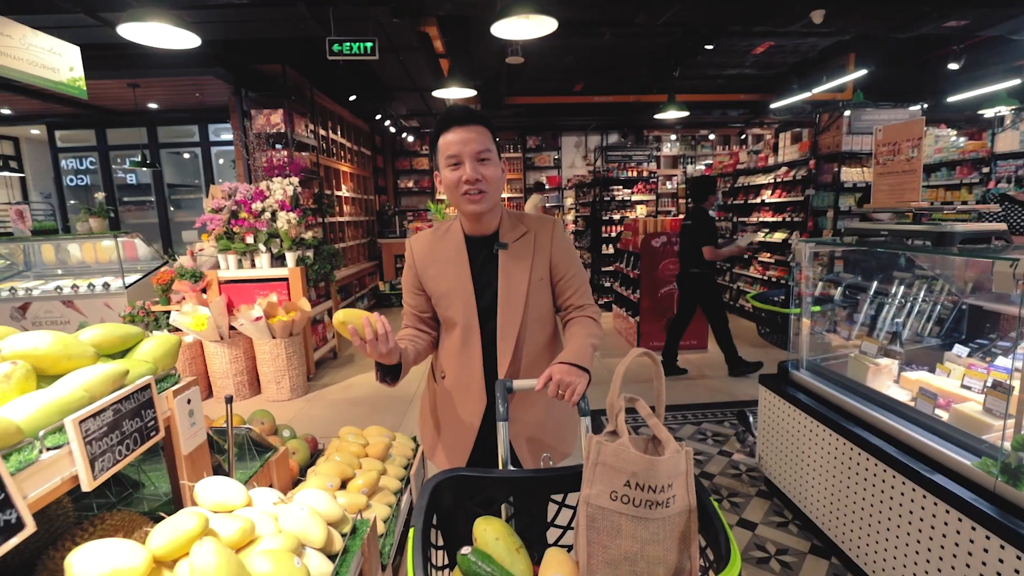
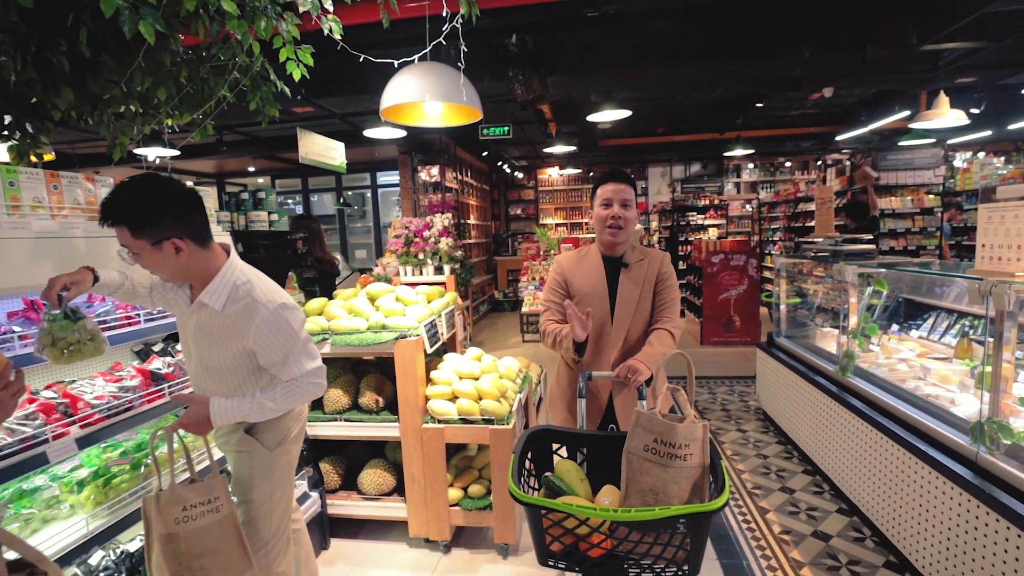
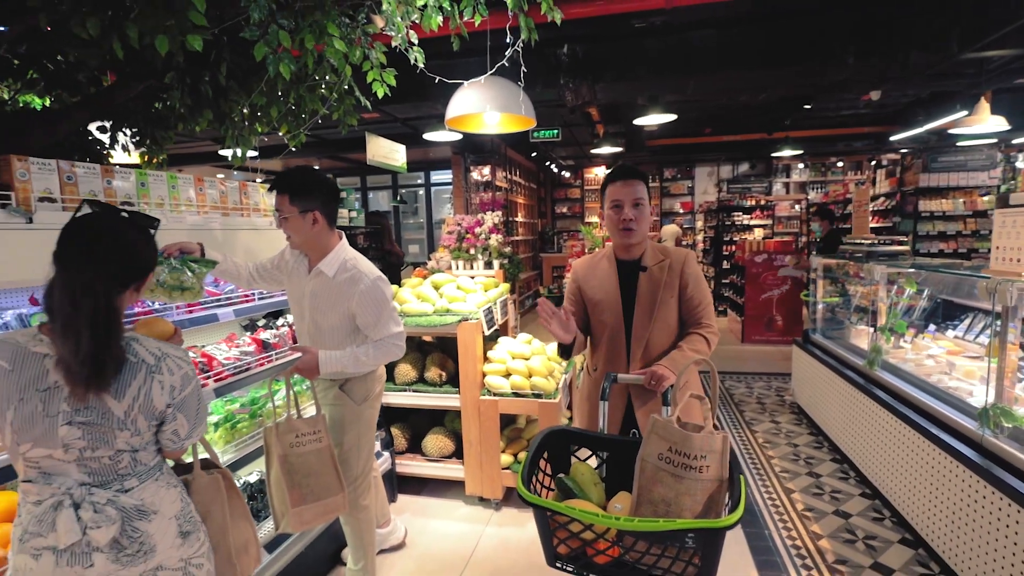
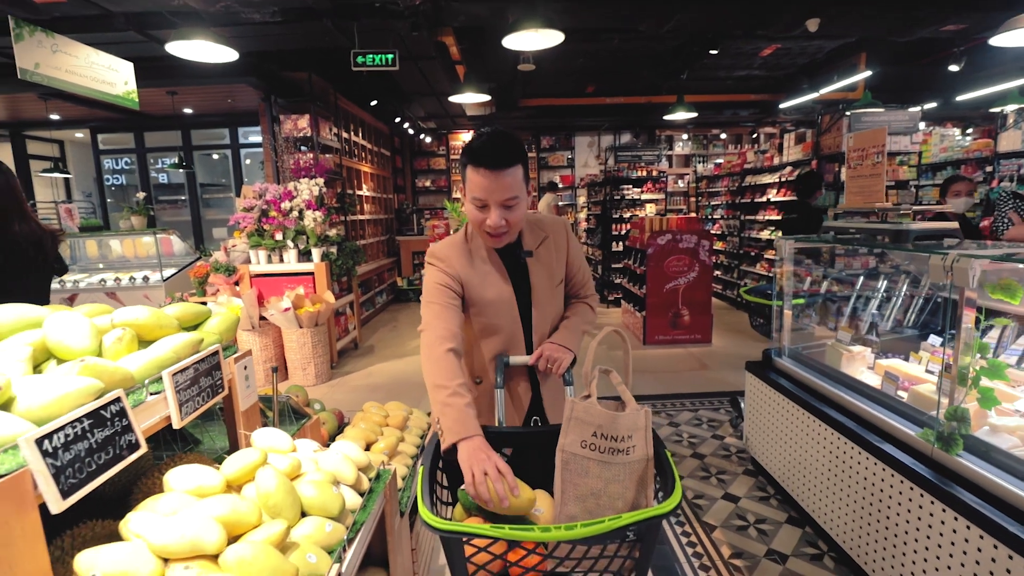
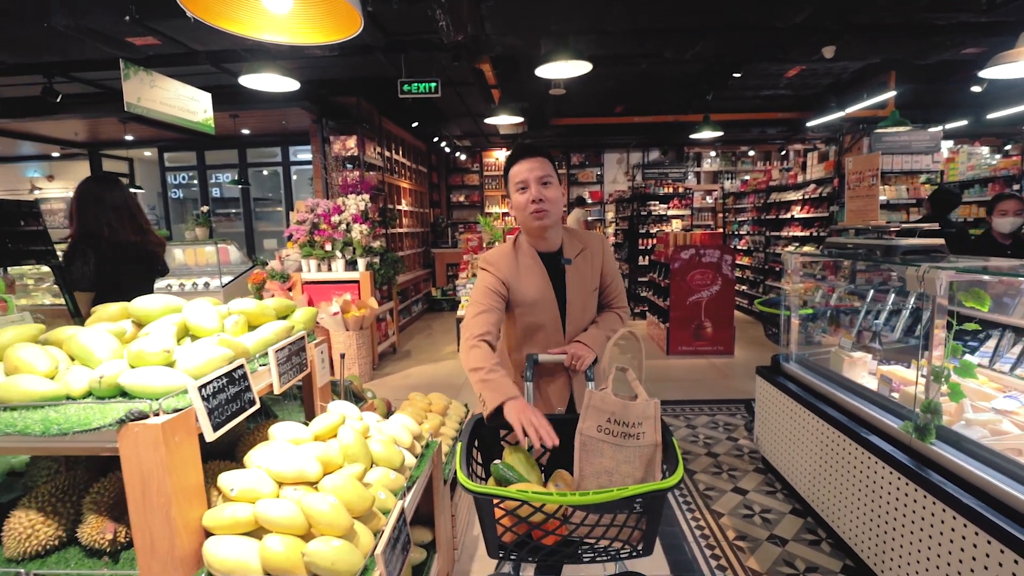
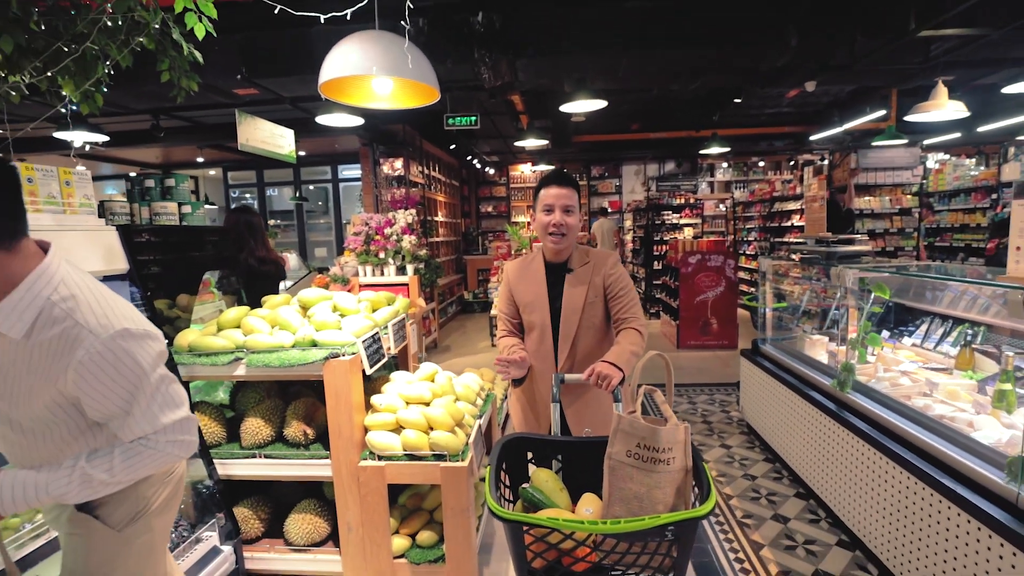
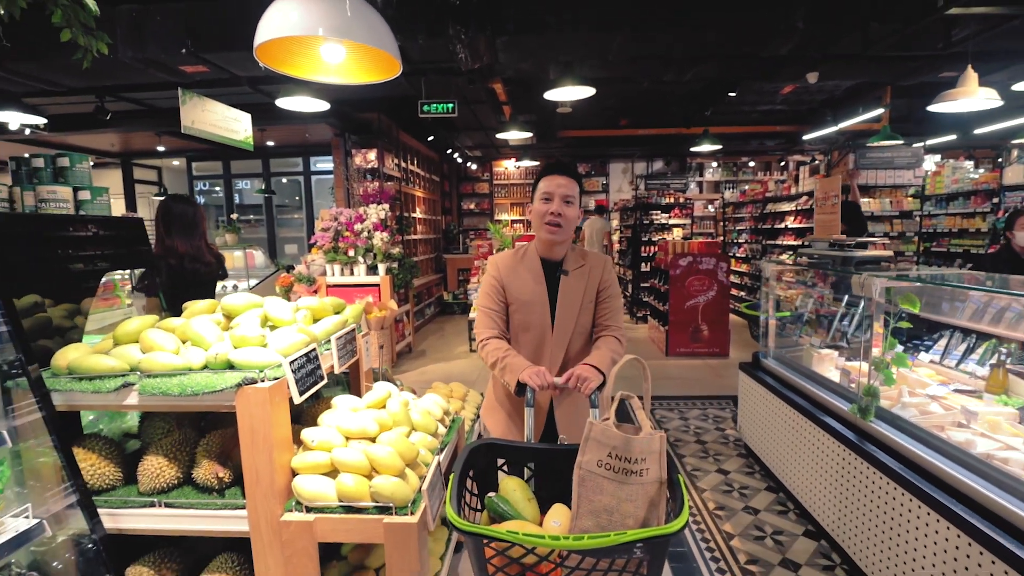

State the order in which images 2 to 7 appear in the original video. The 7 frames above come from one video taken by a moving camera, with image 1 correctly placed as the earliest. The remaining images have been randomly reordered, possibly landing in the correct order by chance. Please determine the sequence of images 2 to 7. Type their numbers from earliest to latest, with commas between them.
4, 5, 7, 6, 2, 3
